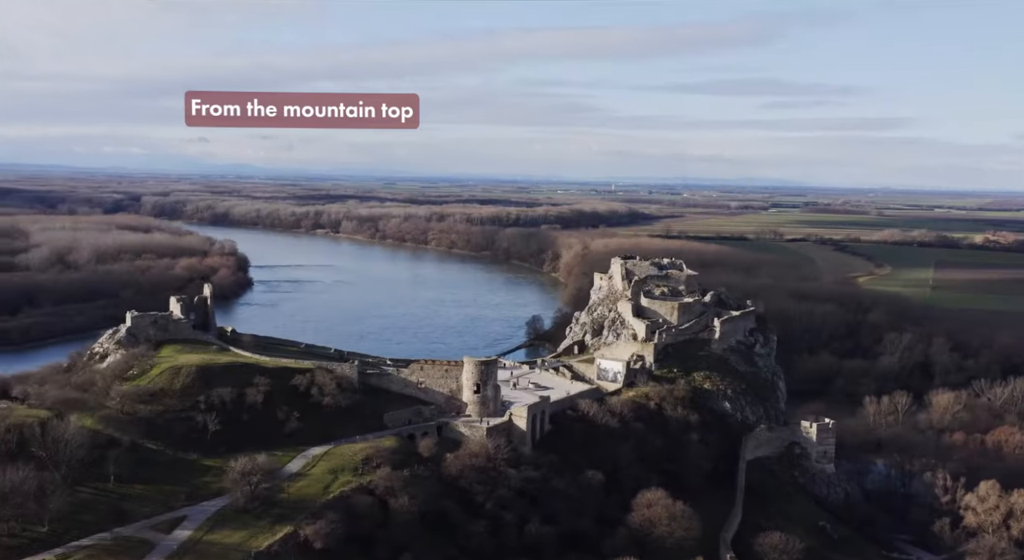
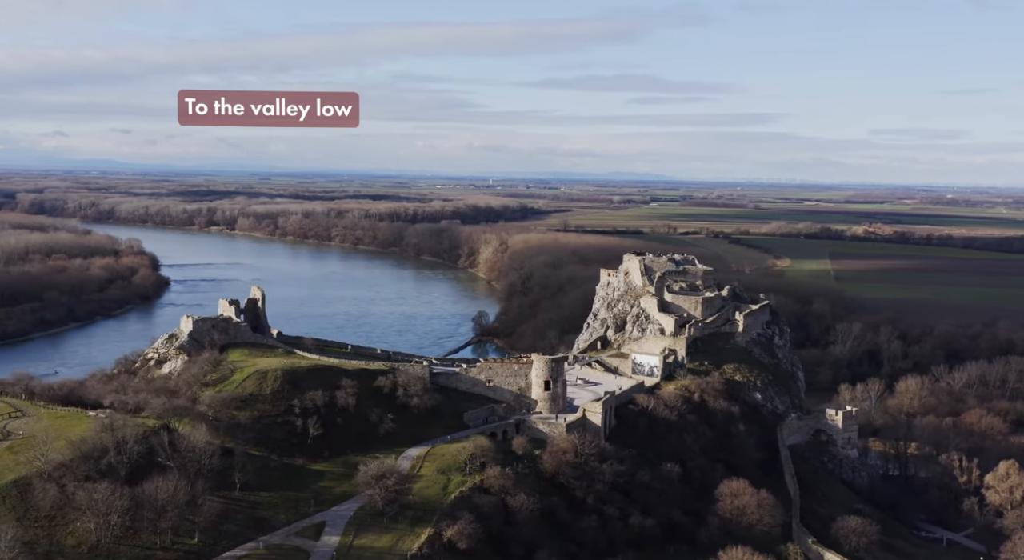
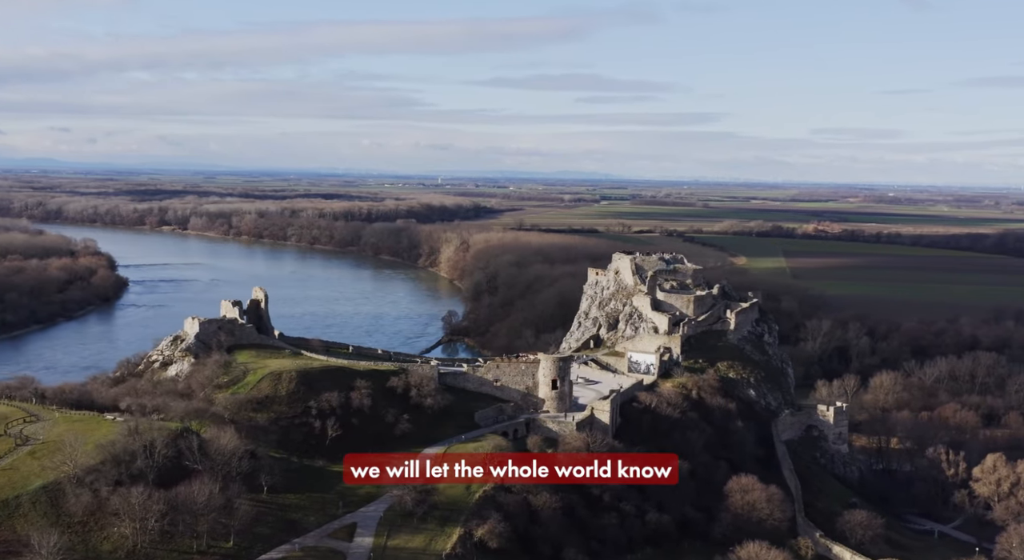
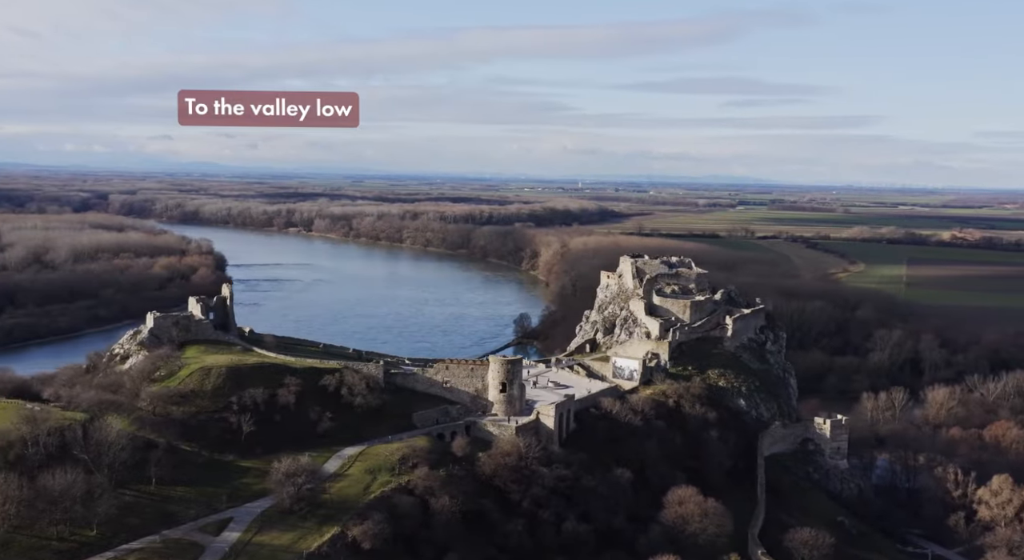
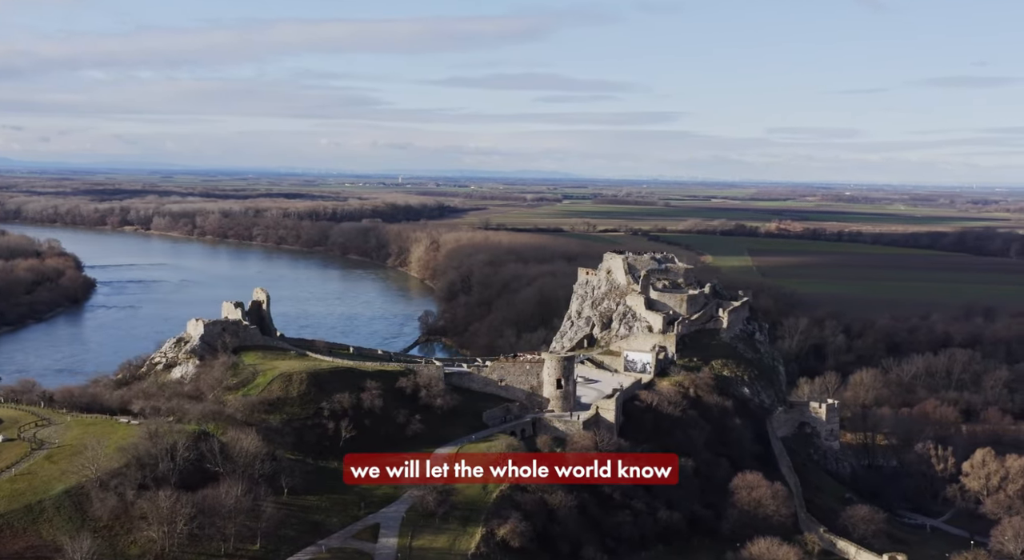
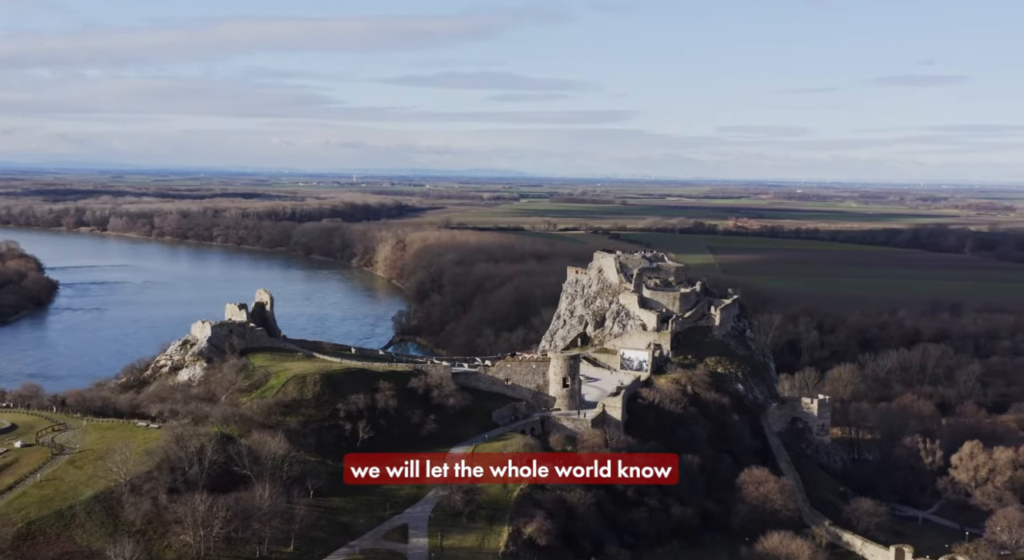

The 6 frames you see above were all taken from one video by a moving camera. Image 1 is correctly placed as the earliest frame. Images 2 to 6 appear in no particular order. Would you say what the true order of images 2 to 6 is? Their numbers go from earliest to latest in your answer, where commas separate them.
4, 2, 3, 5, 6
